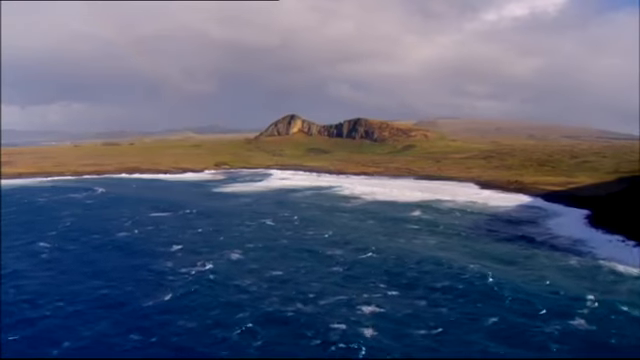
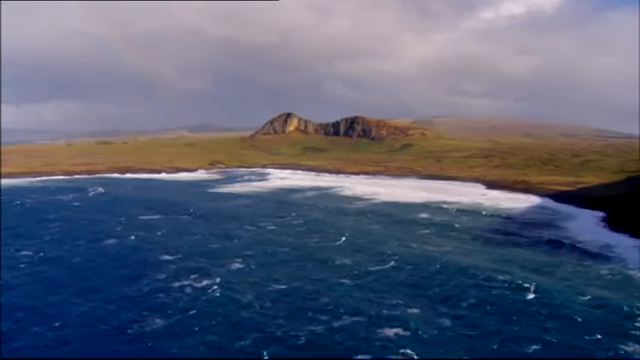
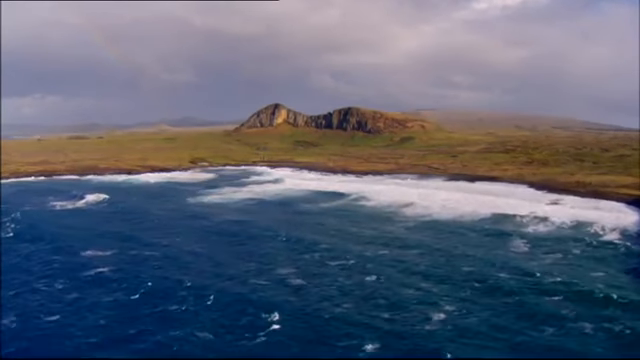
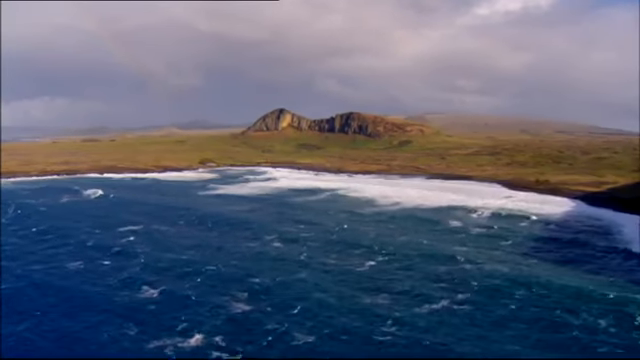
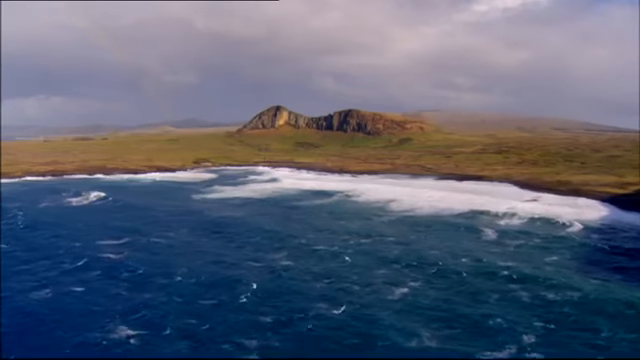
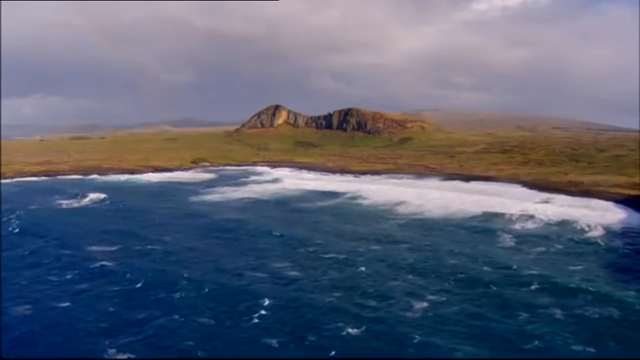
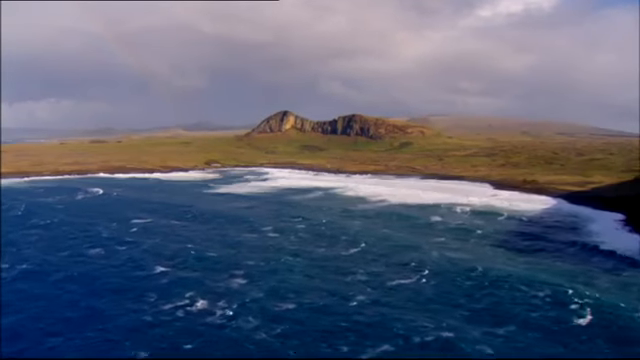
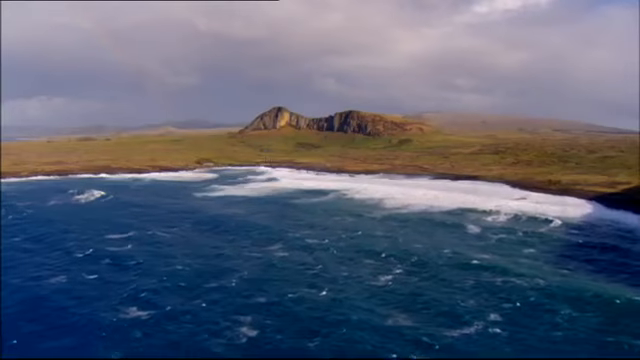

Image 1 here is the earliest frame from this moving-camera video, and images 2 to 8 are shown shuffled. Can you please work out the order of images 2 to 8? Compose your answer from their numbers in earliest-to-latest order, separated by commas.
2, 7, 4, 8, 5, 6, 3
